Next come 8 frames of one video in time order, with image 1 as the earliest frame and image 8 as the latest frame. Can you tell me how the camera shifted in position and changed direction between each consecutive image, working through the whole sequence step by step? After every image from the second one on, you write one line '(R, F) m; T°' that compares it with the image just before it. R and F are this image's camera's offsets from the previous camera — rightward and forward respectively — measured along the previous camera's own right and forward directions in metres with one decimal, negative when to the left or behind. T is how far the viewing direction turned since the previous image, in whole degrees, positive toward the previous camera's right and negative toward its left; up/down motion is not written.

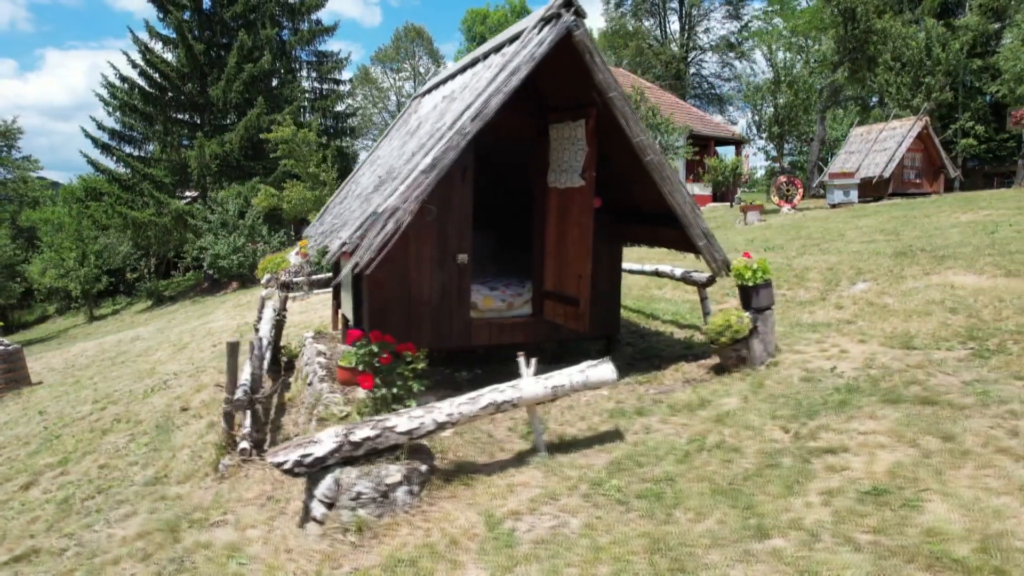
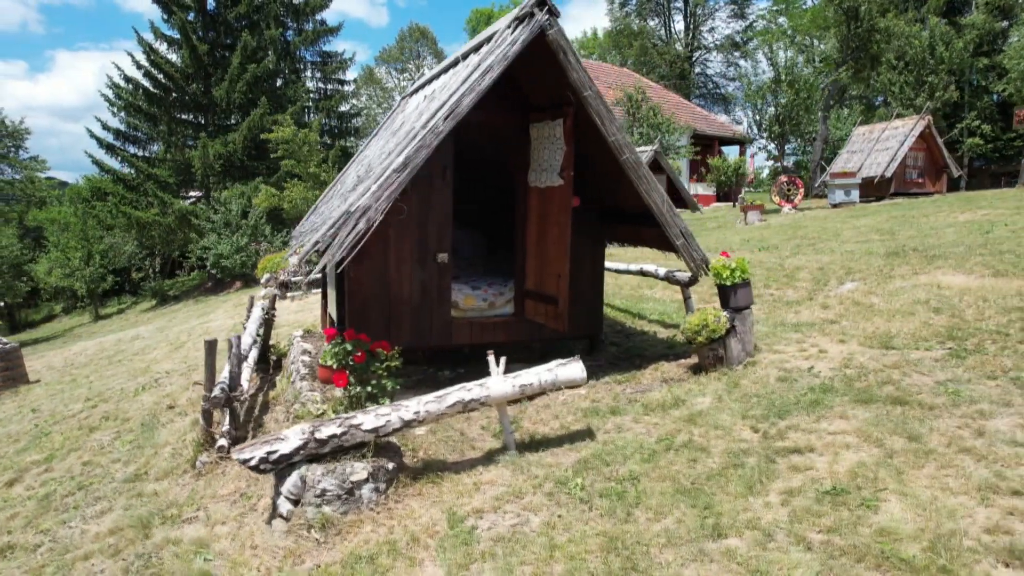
(+0.3, 0.0) m; -1°
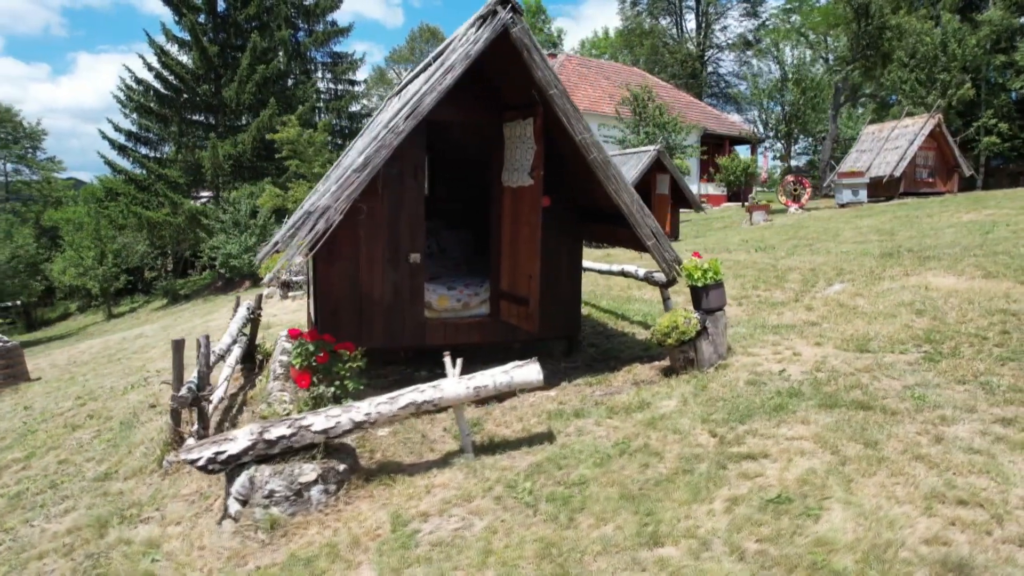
(+0.5, +0.1) m; -1°
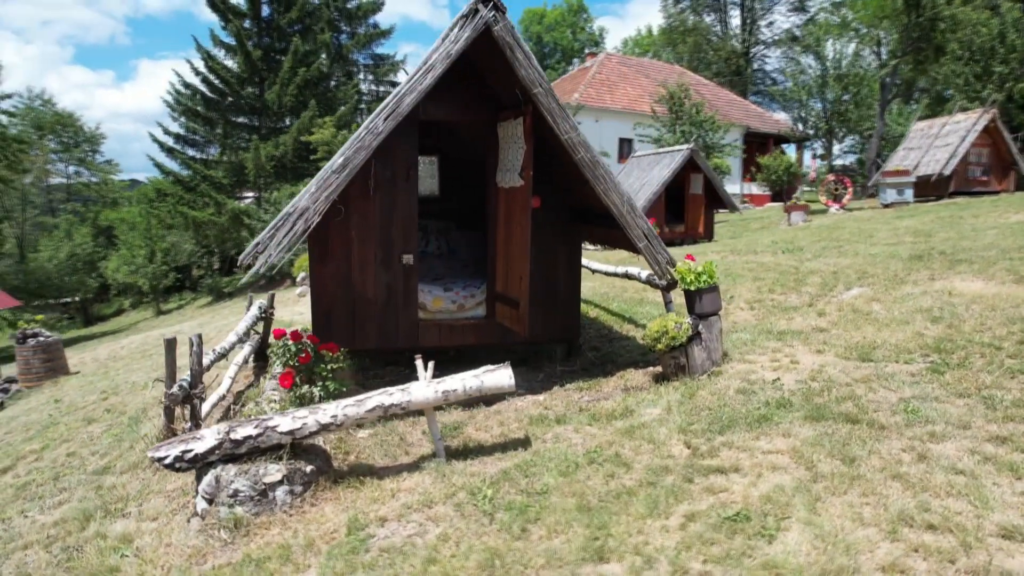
(+0.5, +0.1) m; -4°
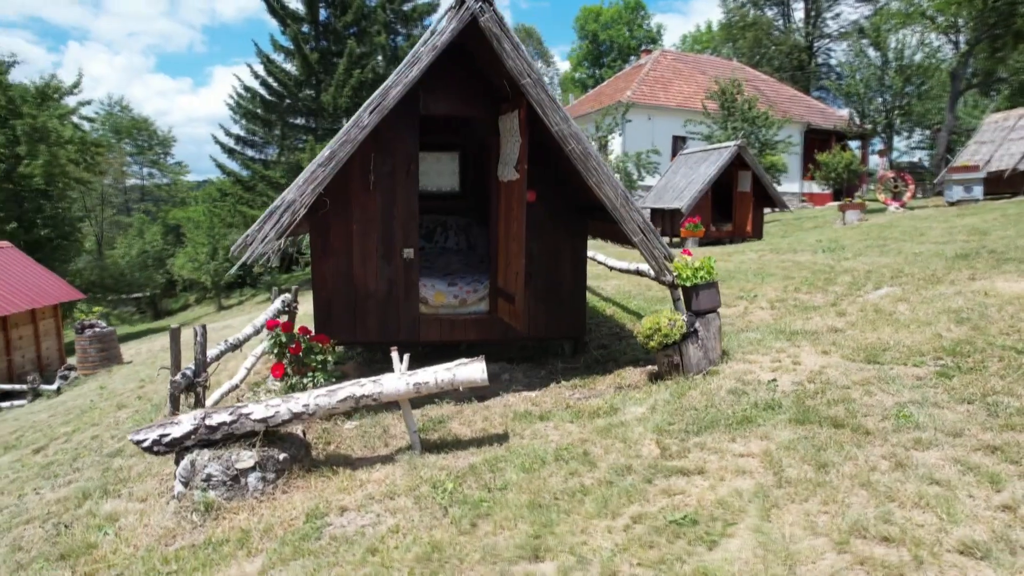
(+0.6, +0.1) m; -5°
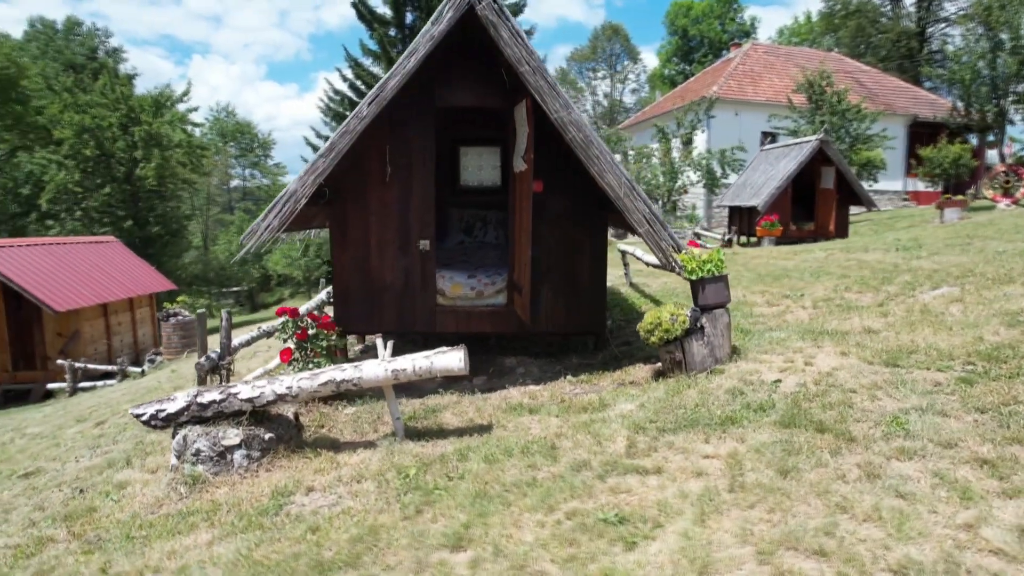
(+0.8, +0.1) m; -8°
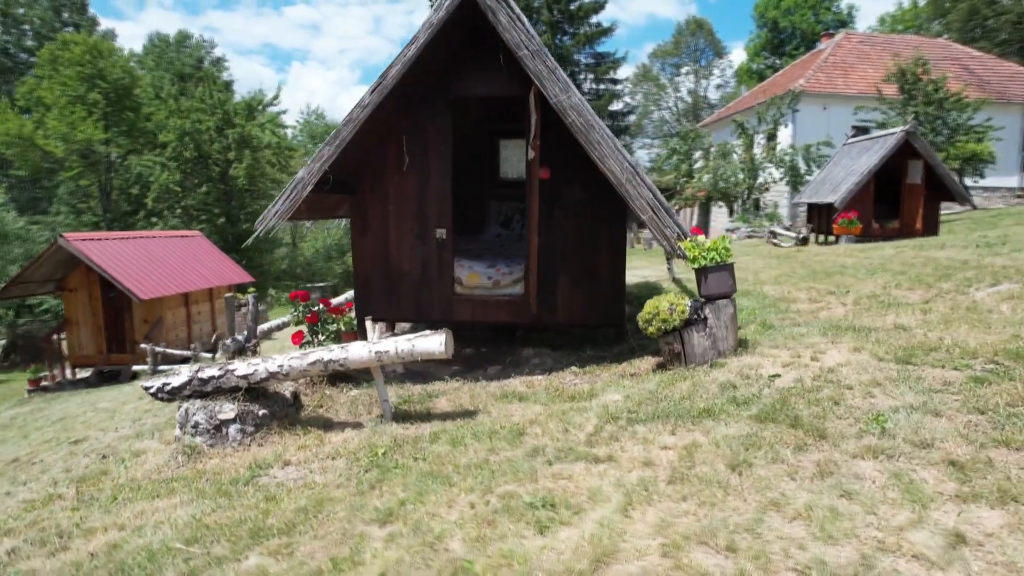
(+0.7, +0.1) m; -7°
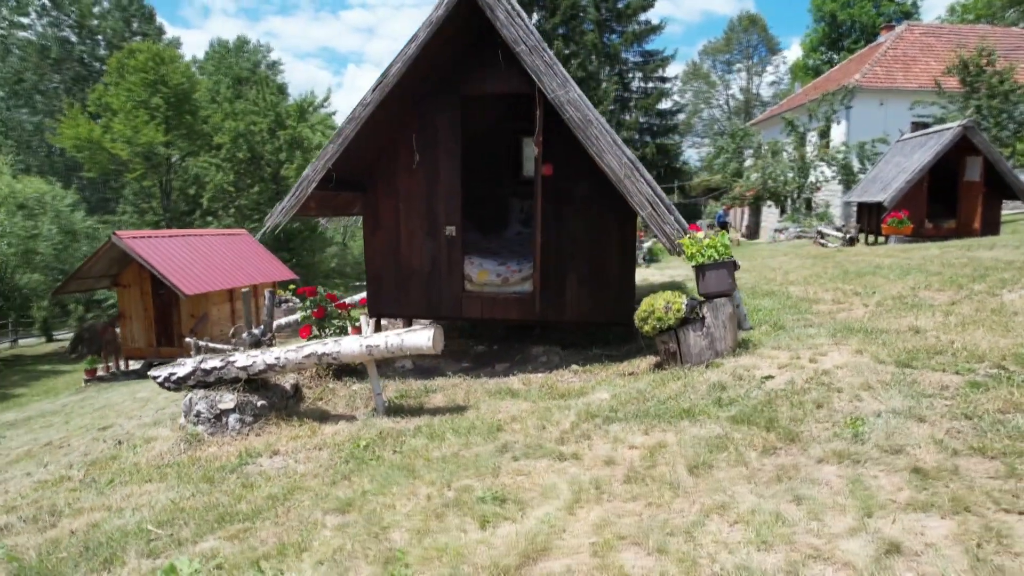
(+0.5, 0.0) m; -4°
